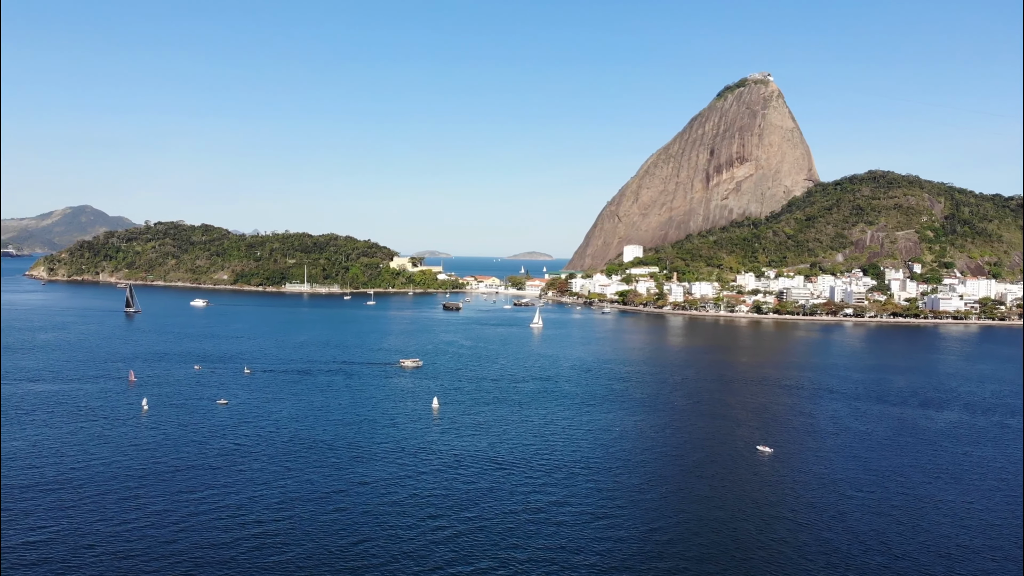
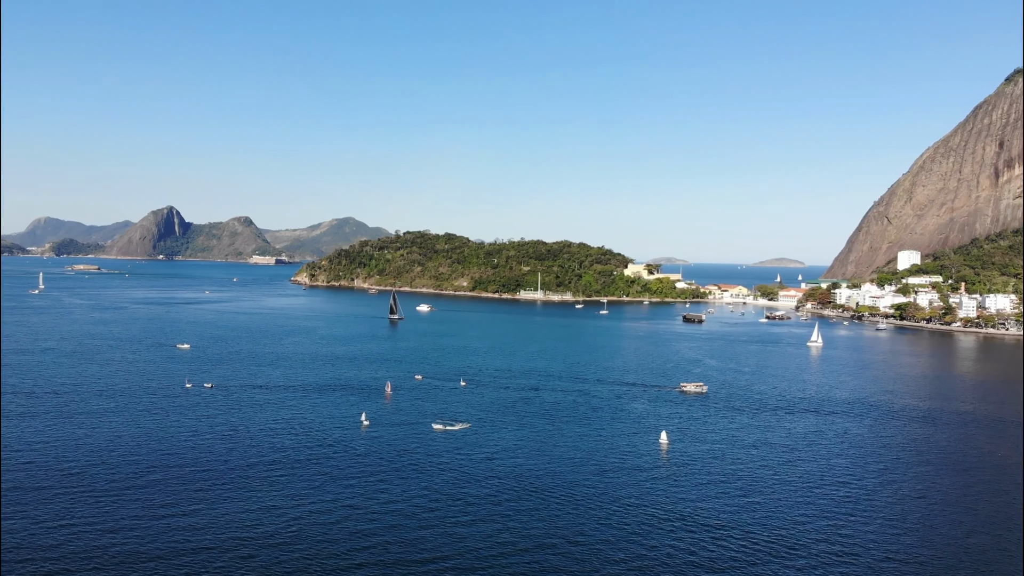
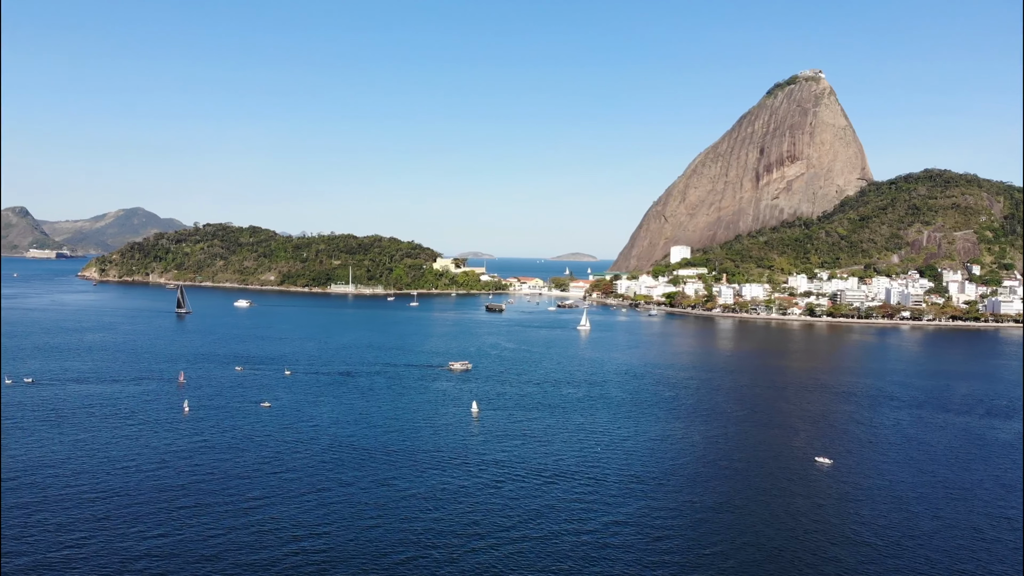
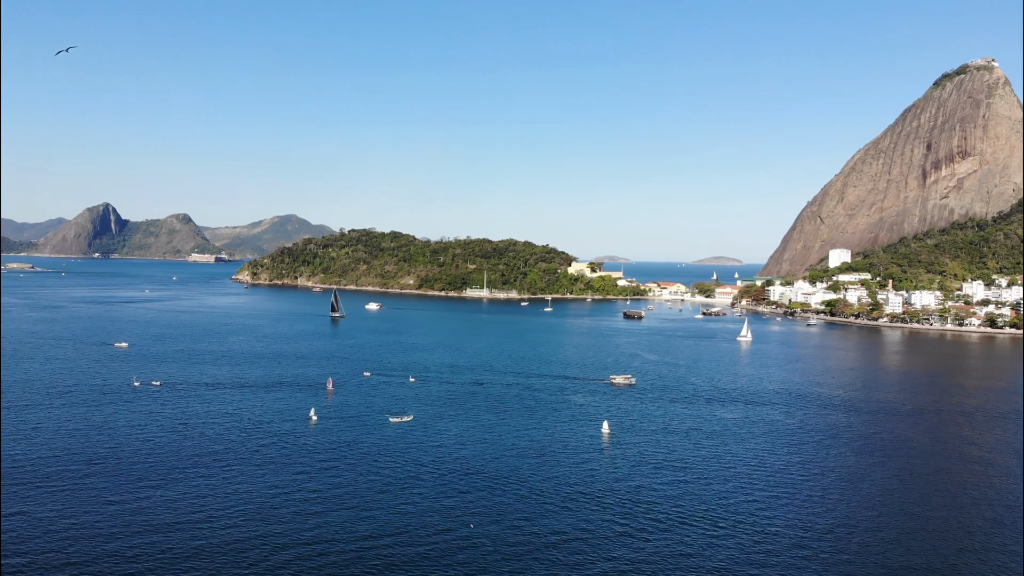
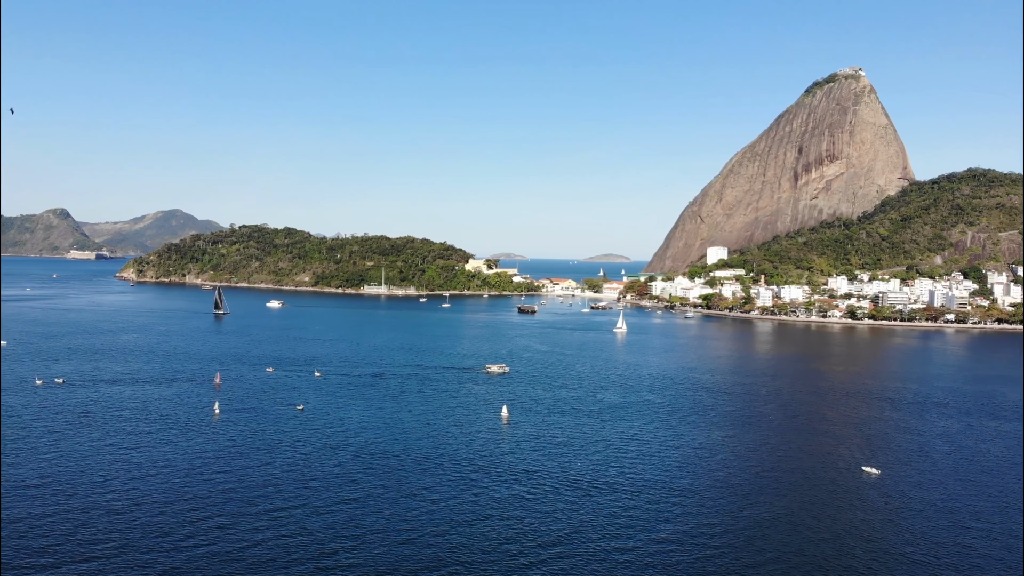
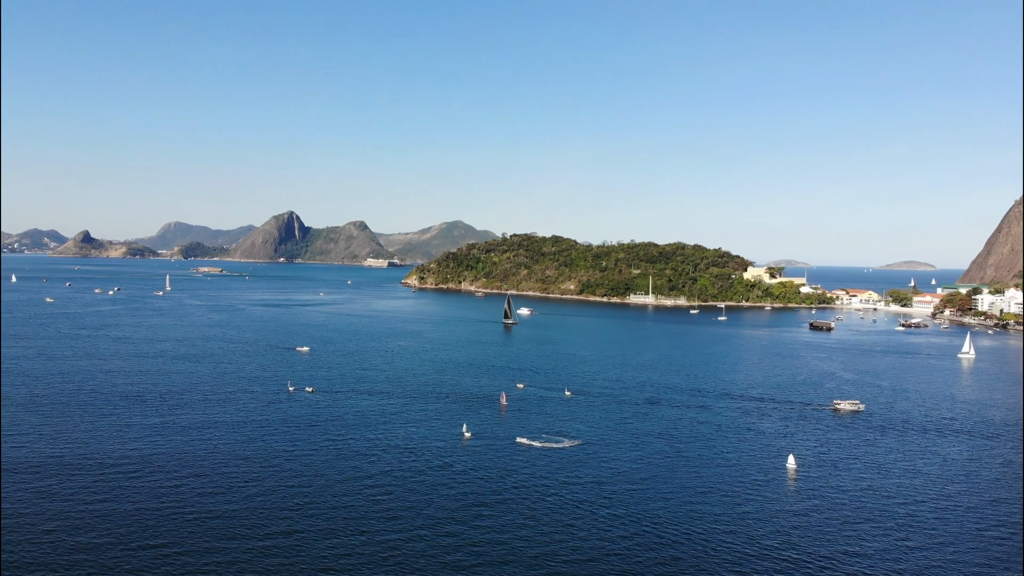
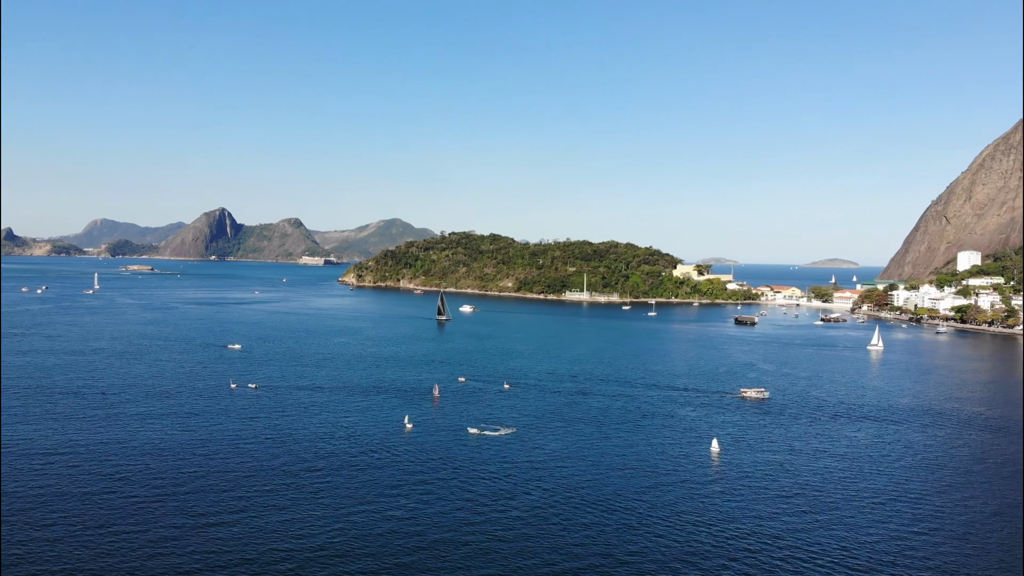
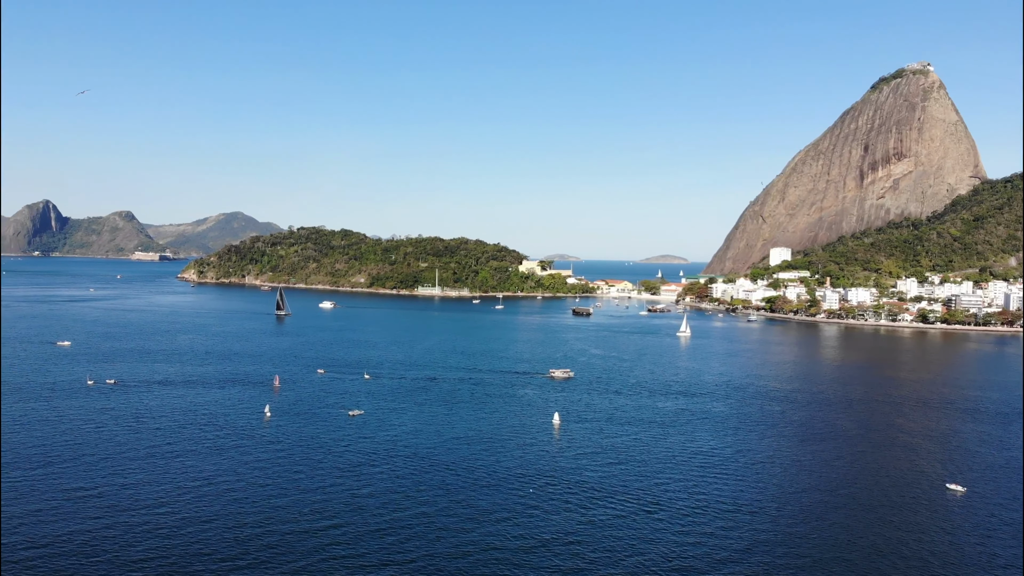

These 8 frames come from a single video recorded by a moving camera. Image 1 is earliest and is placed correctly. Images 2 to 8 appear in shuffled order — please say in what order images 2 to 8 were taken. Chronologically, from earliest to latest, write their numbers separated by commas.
3, 5, 8, 4, 2, 7, 6
